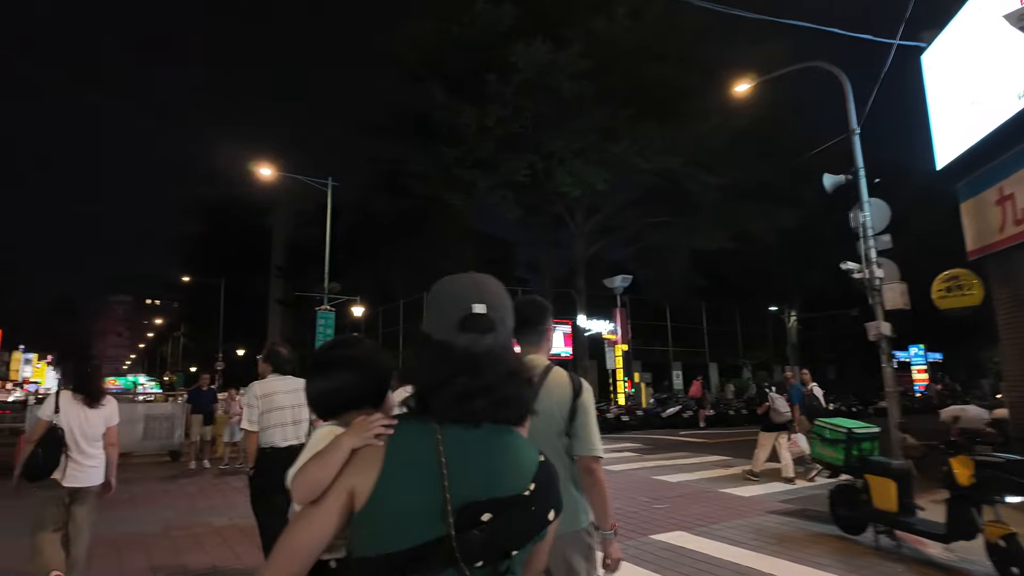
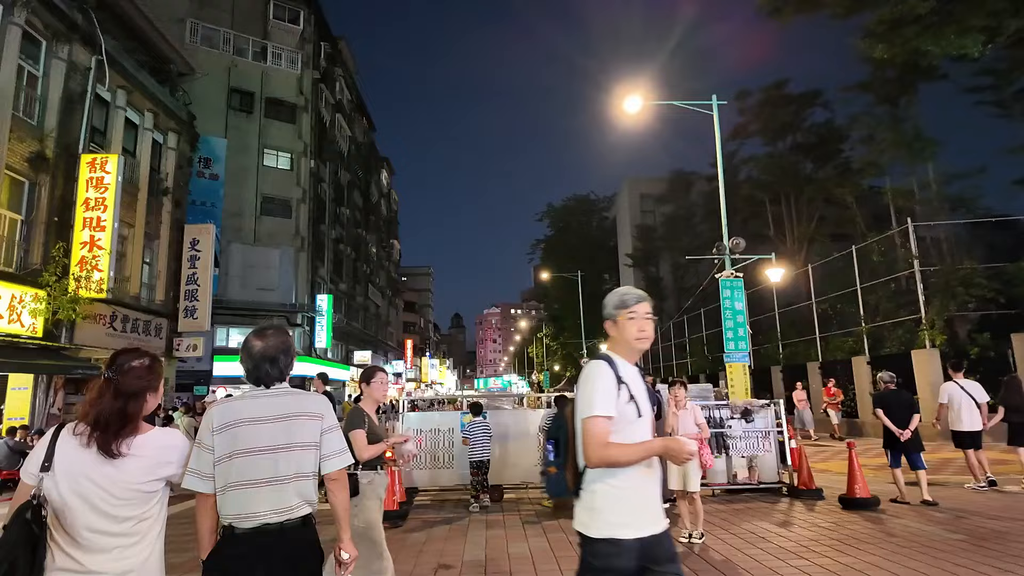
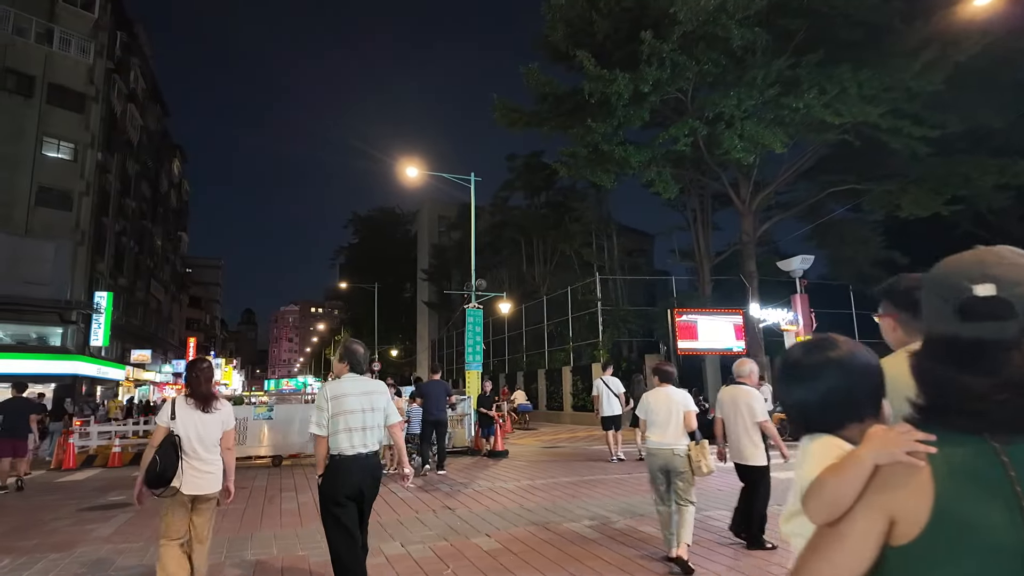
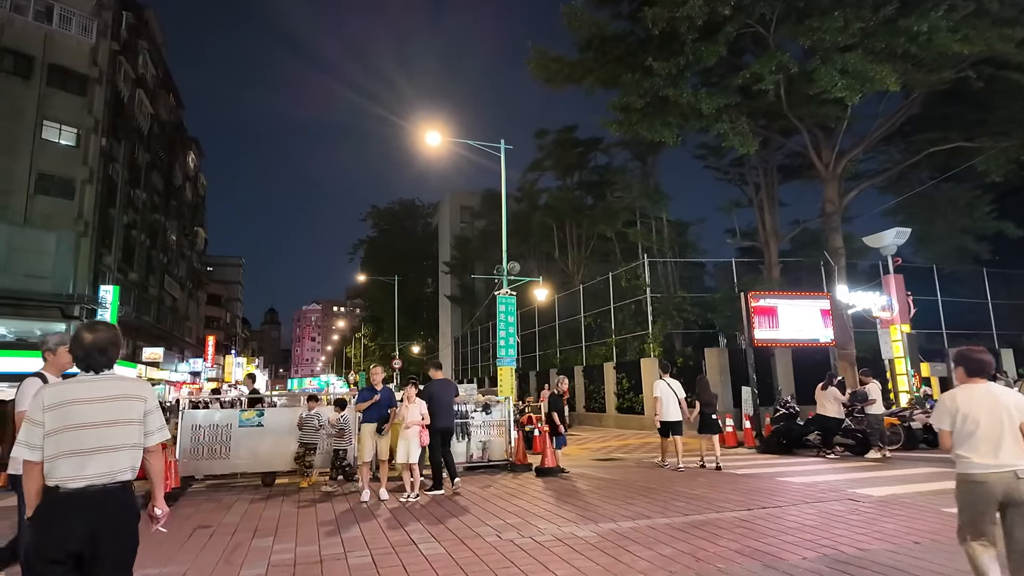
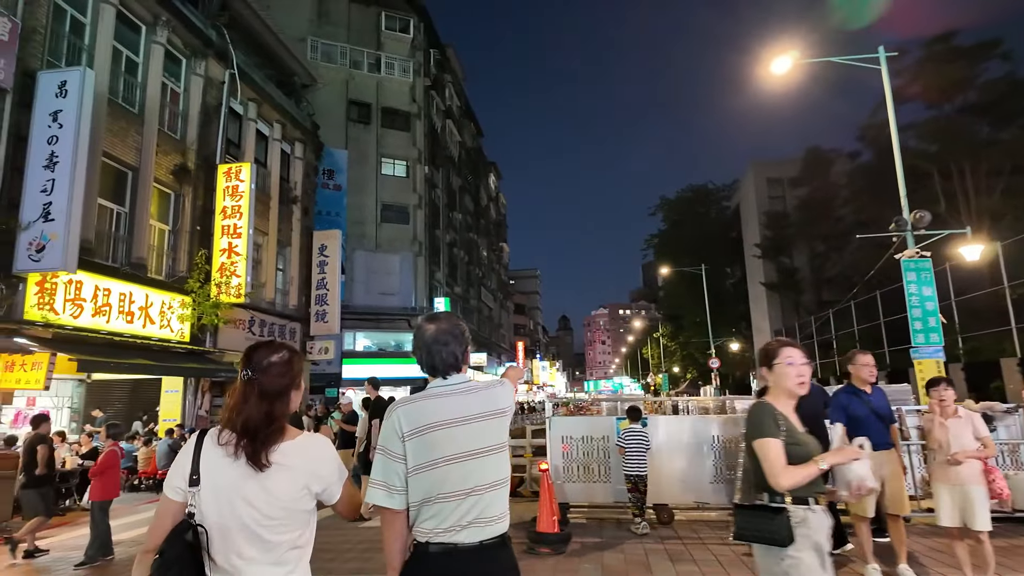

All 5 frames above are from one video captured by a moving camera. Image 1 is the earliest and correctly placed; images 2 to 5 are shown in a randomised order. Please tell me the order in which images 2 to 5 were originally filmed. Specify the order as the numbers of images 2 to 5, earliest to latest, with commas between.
3, 4, 2, 5
